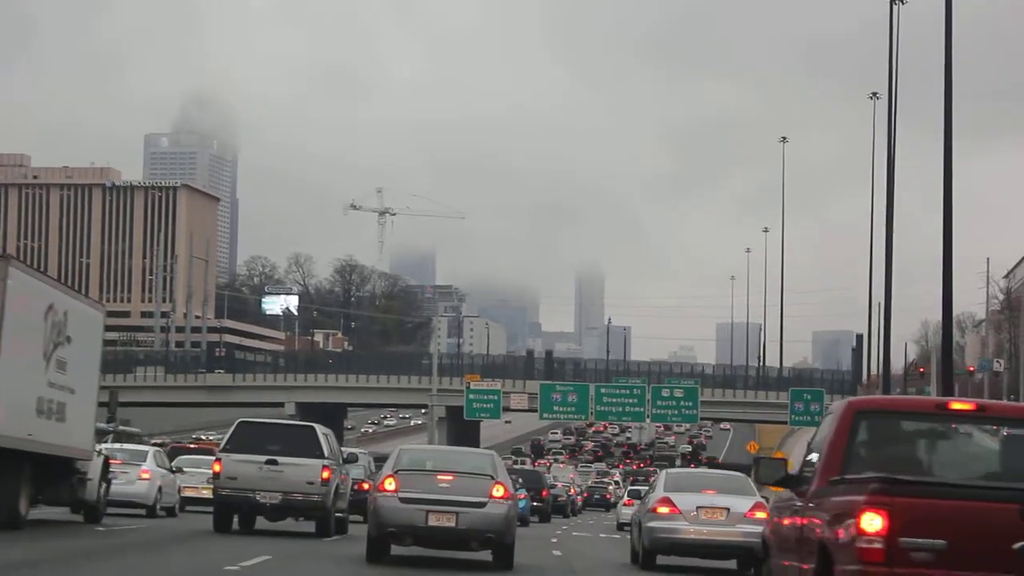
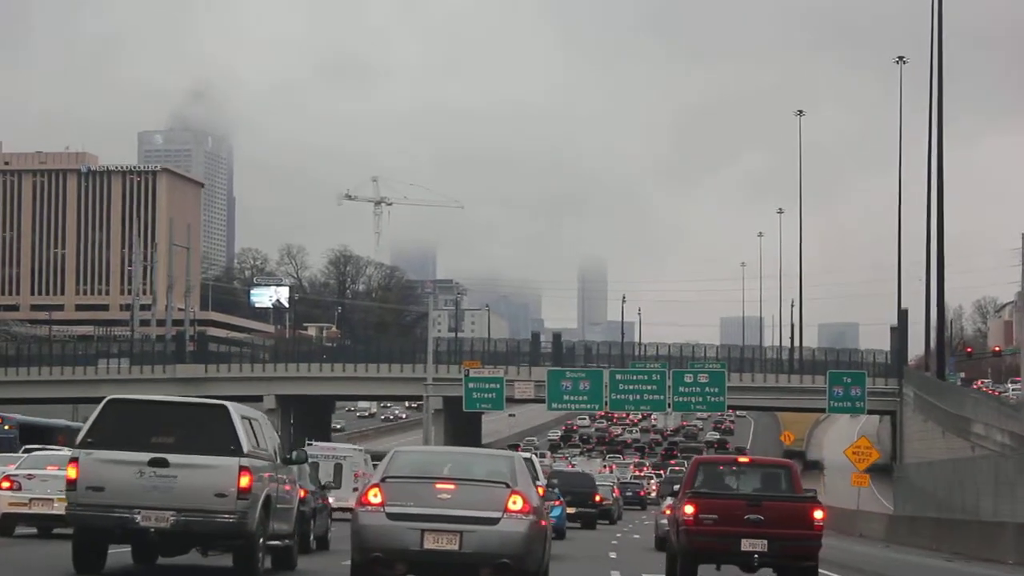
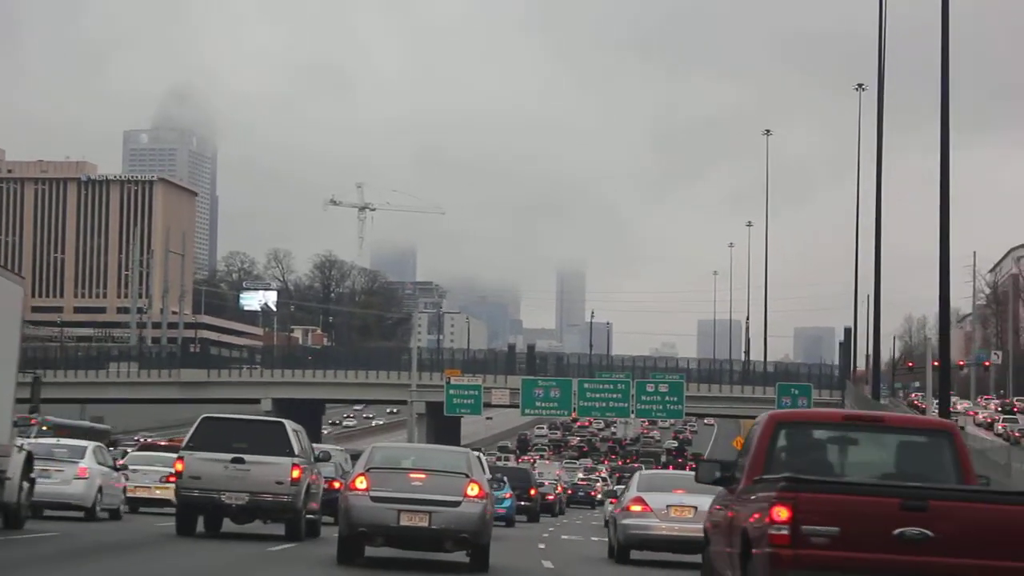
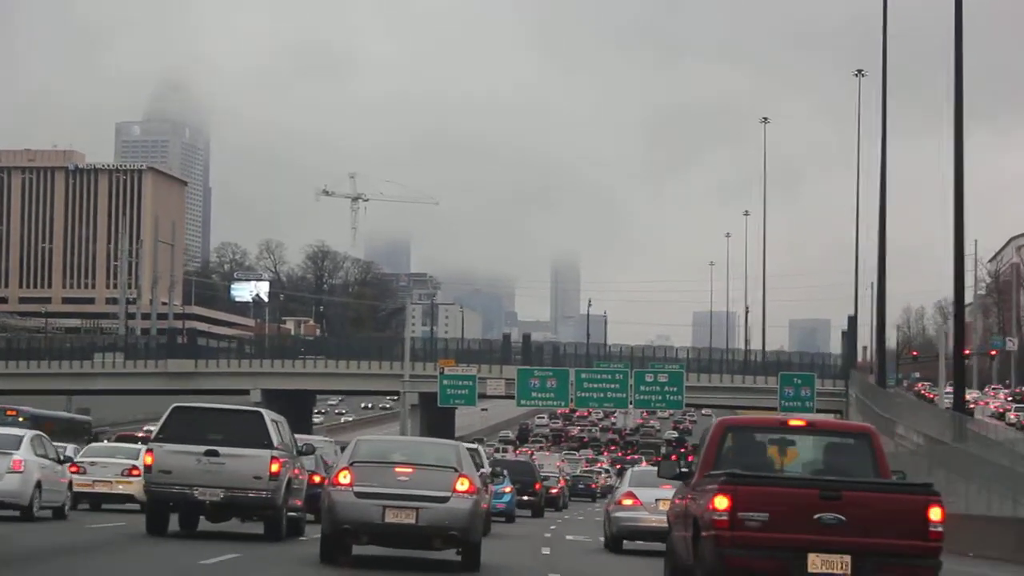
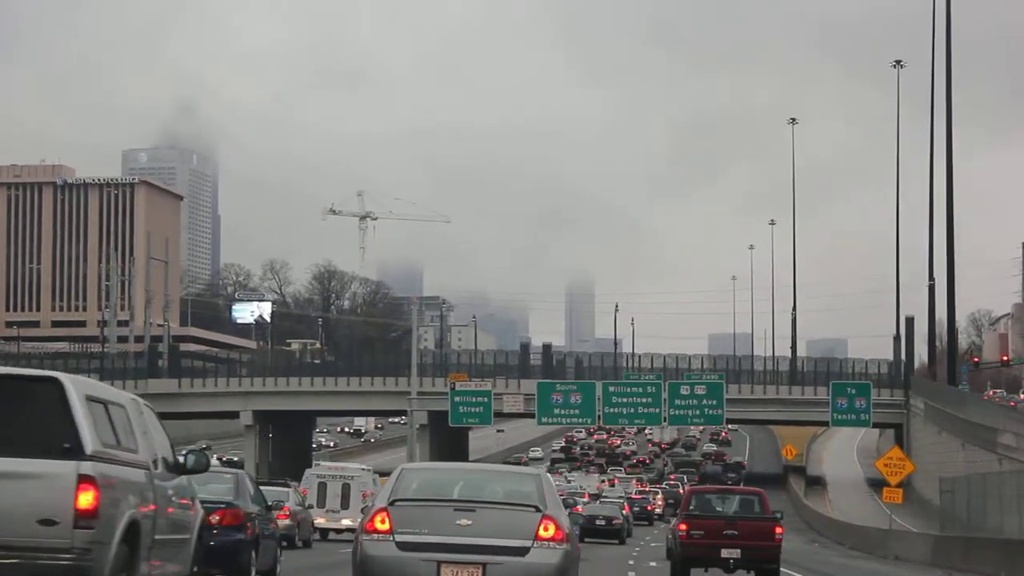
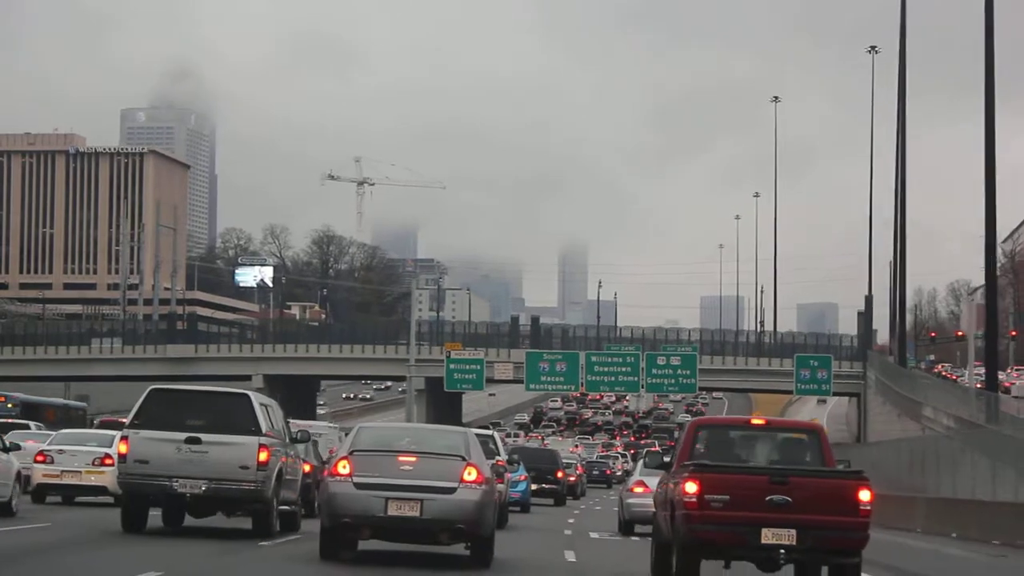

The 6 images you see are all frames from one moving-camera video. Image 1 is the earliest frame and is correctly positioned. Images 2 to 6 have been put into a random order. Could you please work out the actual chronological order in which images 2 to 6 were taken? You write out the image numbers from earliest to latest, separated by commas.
3, 4, 6, 2, 5
